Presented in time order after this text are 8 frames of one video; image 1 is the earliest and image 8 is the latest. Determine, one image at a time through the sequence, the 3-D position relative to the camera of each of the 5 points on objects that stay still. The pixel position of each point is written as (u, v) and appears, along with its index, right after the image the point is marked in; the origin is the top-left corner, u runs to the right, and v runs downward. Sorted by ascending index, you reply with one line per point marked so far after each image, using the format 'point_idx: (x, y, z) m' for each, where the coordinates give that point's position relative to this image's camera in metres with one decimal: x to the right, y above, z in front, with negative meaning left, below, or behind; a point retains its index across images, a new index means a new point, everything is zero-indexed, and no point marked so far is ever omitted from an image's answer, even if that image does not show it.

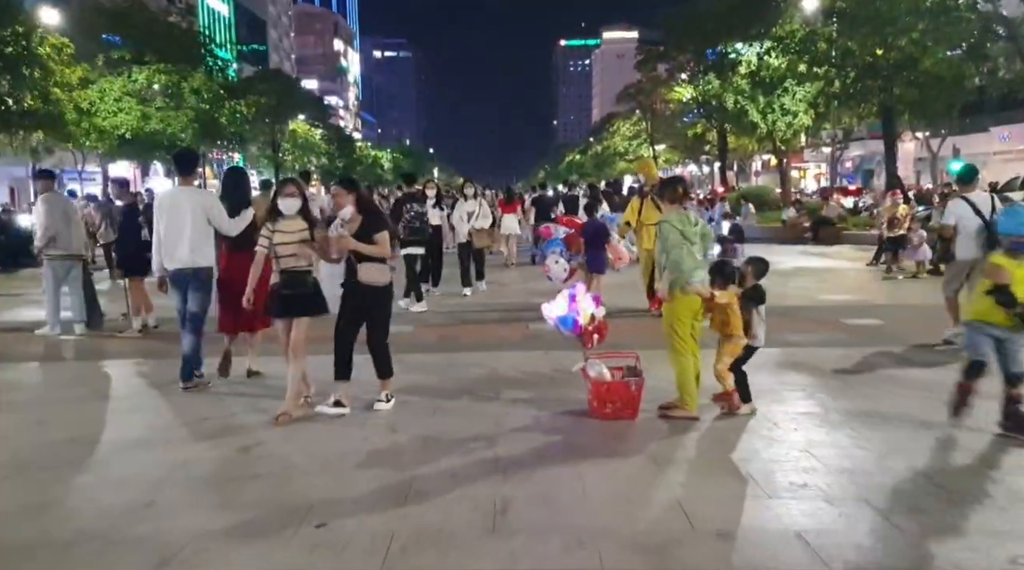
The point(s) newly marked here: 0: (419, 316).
0: (-1.2, -0.5, +11.4) m
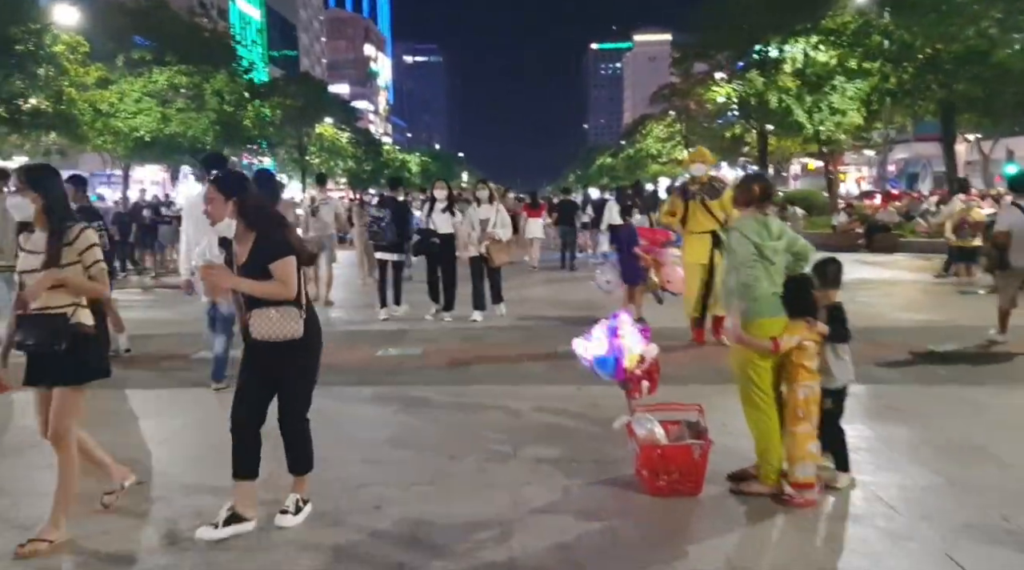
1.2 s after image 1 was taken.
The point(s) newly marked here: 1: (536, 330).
0: (-0.9, -0.6, +10.0) m
1: (+0.3, -0.5, +10.1) m
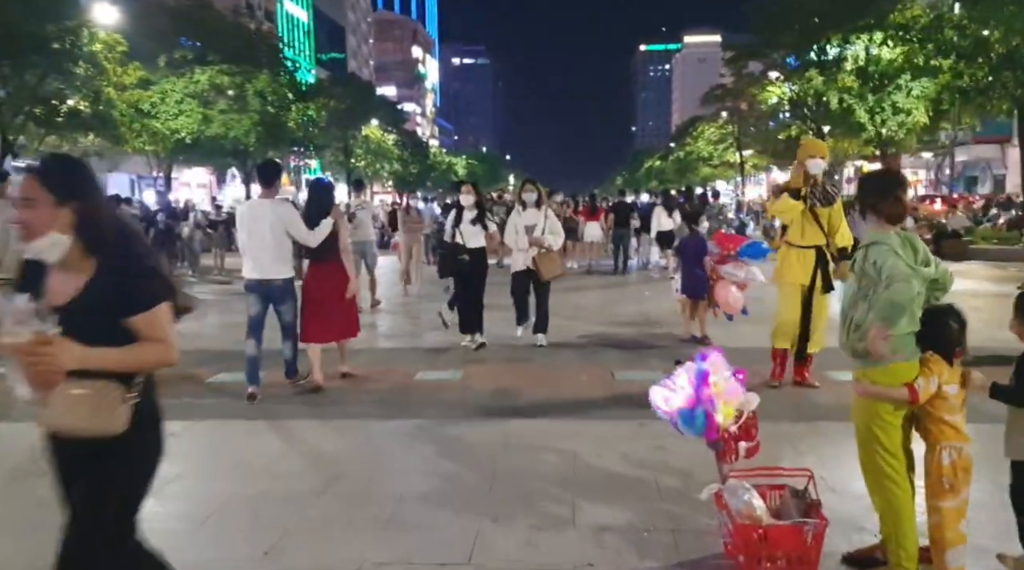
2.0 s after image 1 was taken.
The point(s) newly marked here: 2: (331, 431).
0: (-0.4, -0.8, +9.0) m
1: (+0.8, -0.7, +9.1) m
2: (-1.3, -1.1, +6.3) m
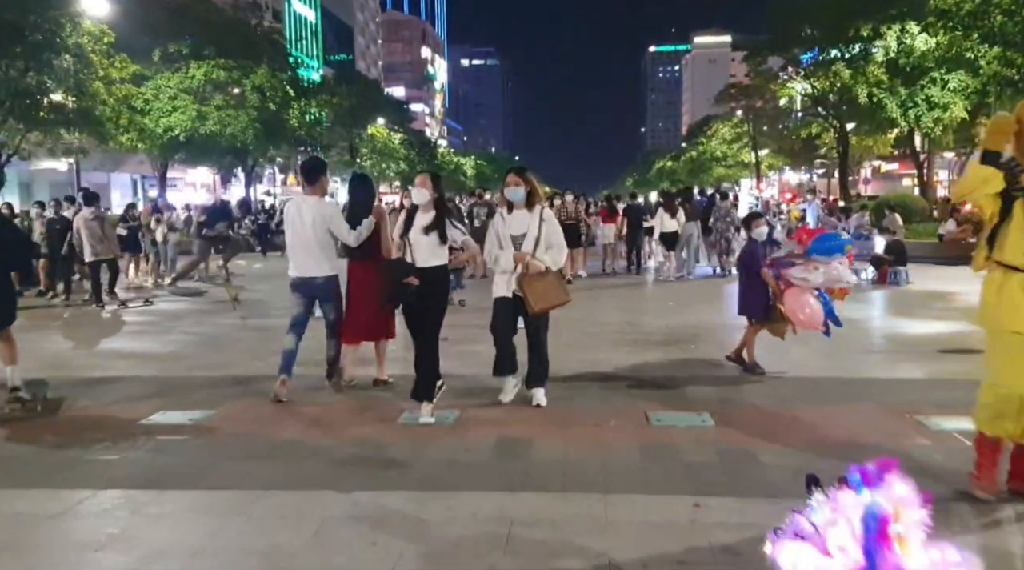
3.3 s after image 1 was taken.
0: (-0.3, -0.9, +7.3) m
1: (+0.9, -0.9, +7.4) m
2: (-1.3, -1.2, +4.7) m
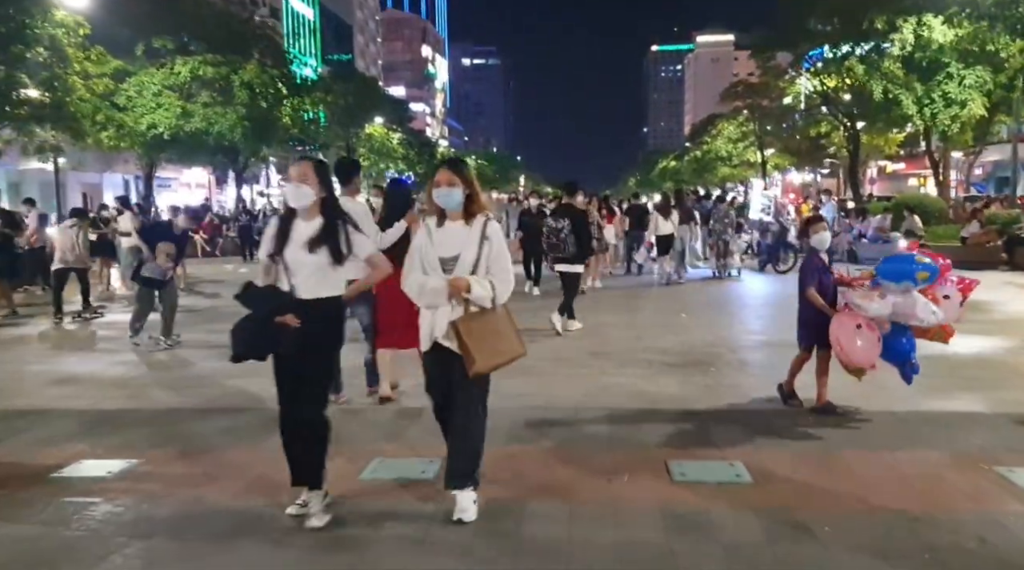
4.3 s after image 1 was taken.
0: (-0.4, -1.1, +6.1) m
1: (+0.8, -1.0, +6.2) m
2: (-1.4, -1.4, +3.5) m
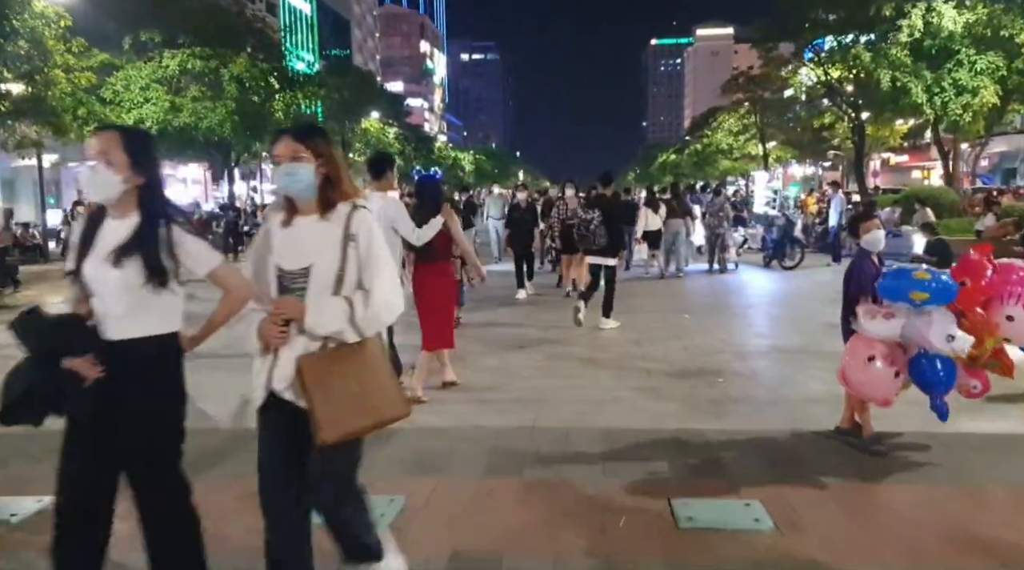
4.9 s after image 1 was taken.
0: (-0.5, -1.1, +5.3) m
1: (+0.7, -1.0, +5.4) m
2: (-1.5, -1.4, +2.7) m
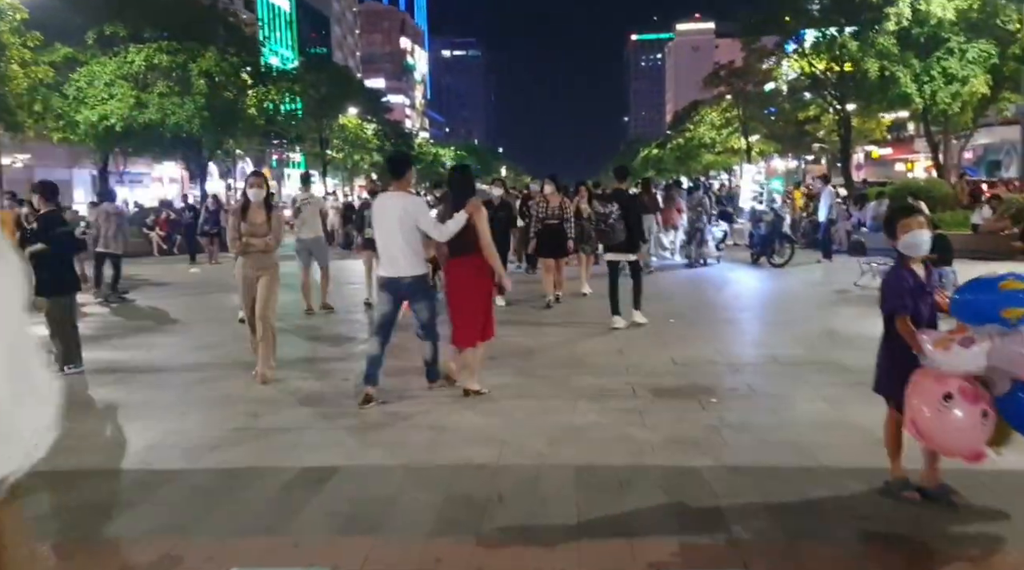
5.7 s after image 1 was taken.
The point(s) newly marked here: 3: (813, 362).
0: (-0.7, -1.2, +4.4) m
1: (+0.5, -1.1, +4.6) m
2: (-1.7, -1.6, +1.8) m
3: (+3.0, -0.8, +8.4) m
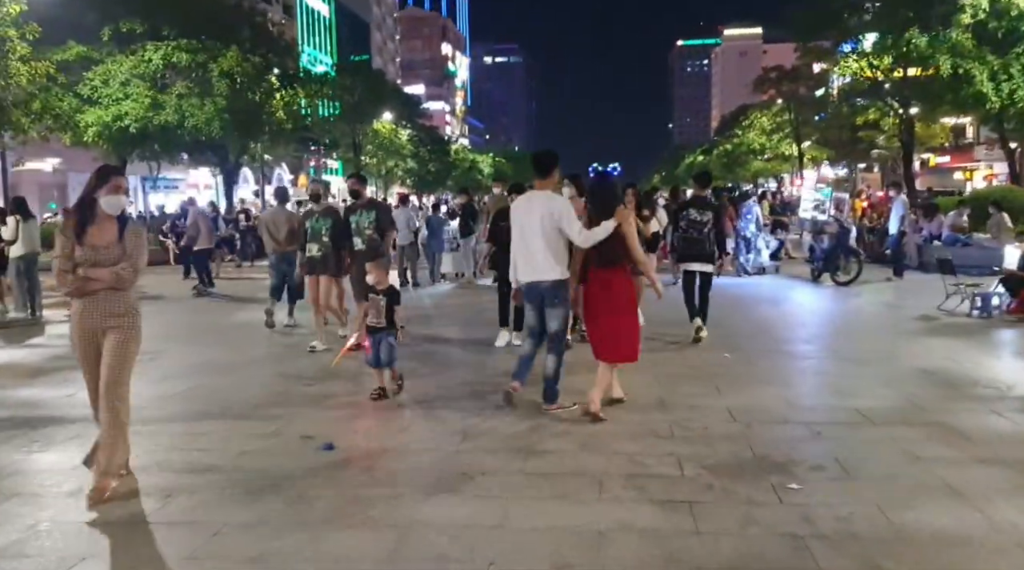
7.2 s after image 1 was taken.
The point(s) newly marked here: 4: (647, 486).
0: (-0.8, -1.4, +2.6) m
1: (+0.4, -1.3, +2.7) m
2: (-1.9, -1.7, 0.0) m
3: (+3.1, -1.0, +6.4) m
4: (+0.8, -1.2, +5.1) m
